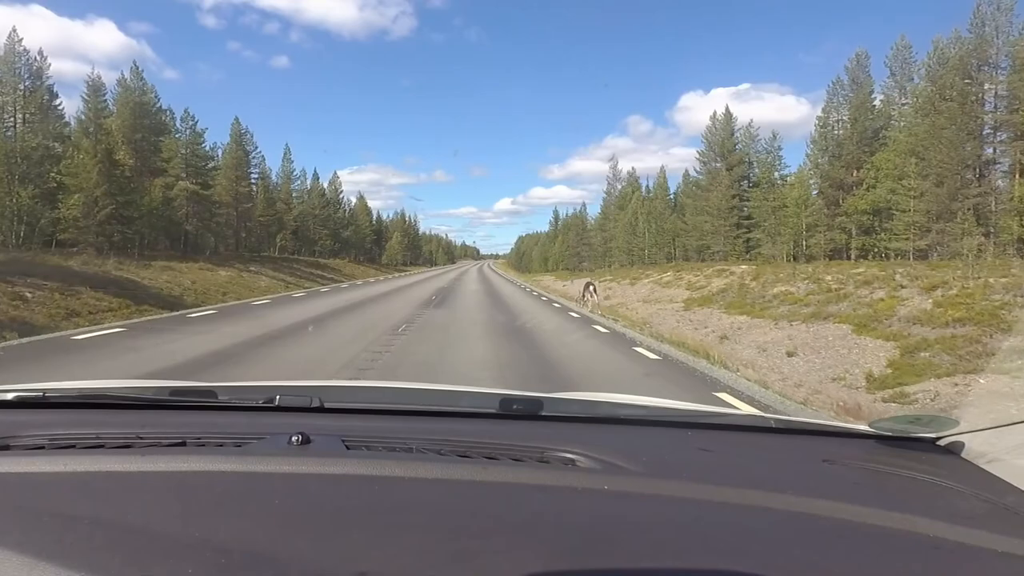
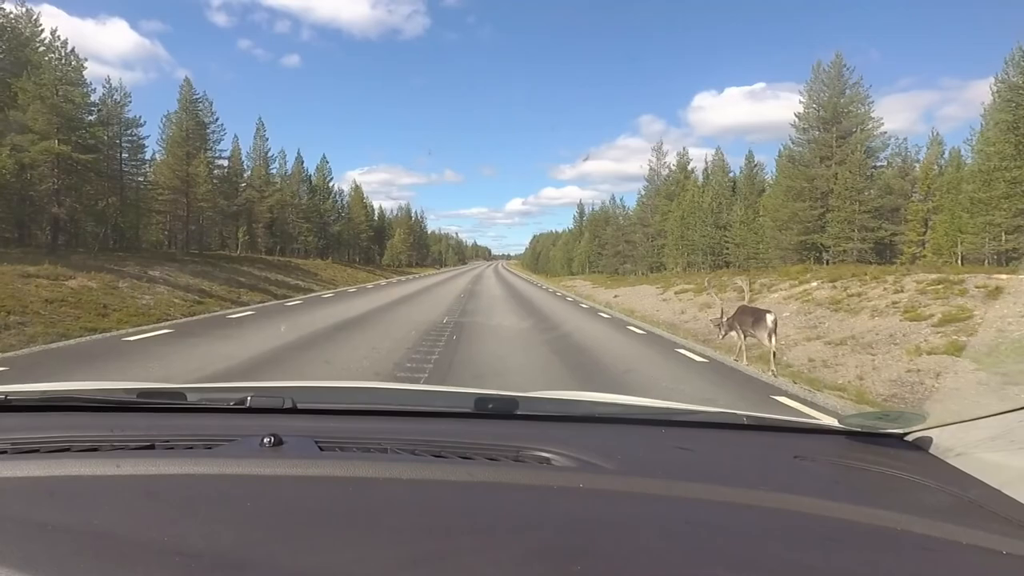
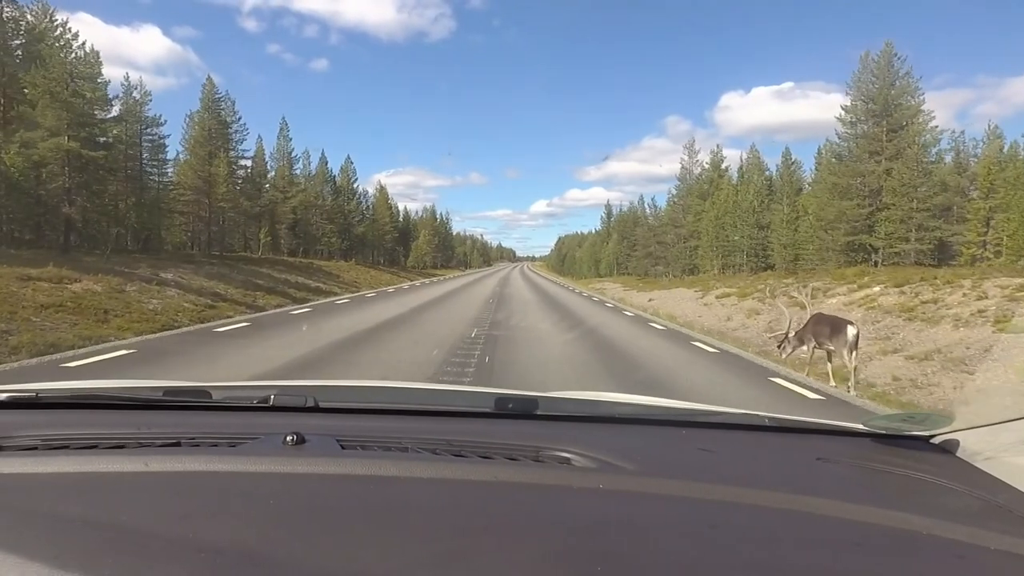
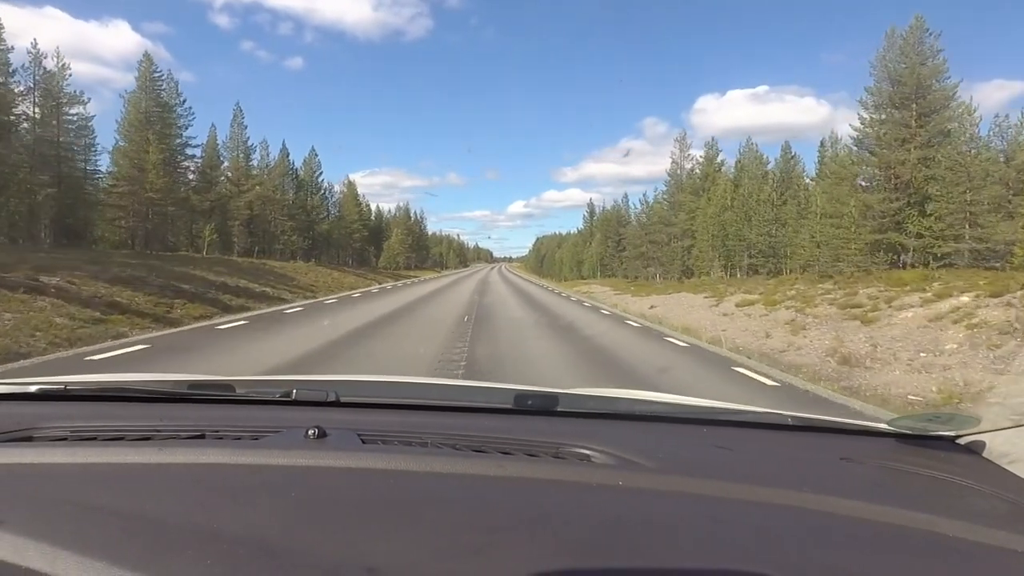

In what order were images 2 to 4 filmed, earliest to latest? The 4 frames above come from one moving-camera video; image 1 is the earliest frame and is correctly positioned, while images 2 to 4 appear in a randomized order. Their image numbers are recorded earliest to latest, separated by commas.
2, 3, 4
